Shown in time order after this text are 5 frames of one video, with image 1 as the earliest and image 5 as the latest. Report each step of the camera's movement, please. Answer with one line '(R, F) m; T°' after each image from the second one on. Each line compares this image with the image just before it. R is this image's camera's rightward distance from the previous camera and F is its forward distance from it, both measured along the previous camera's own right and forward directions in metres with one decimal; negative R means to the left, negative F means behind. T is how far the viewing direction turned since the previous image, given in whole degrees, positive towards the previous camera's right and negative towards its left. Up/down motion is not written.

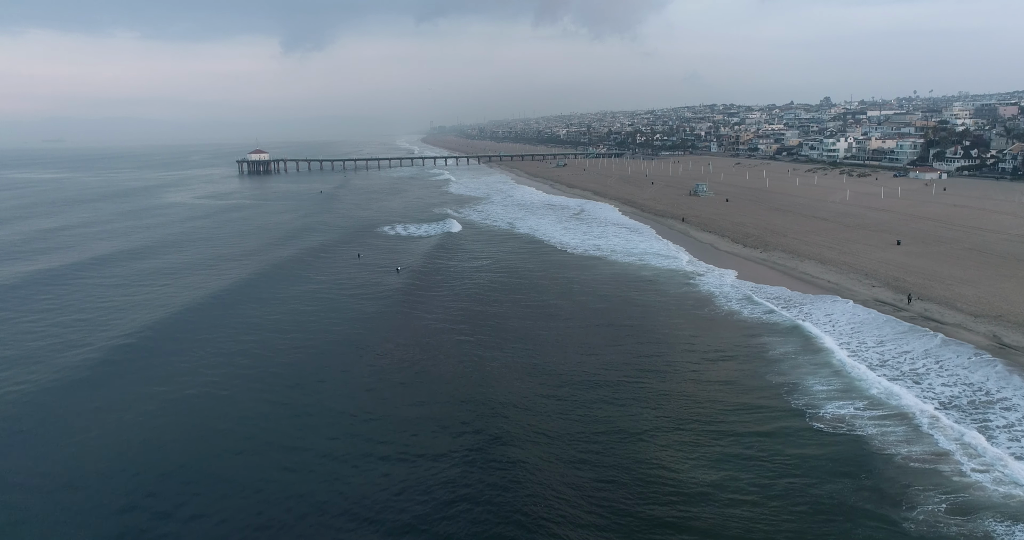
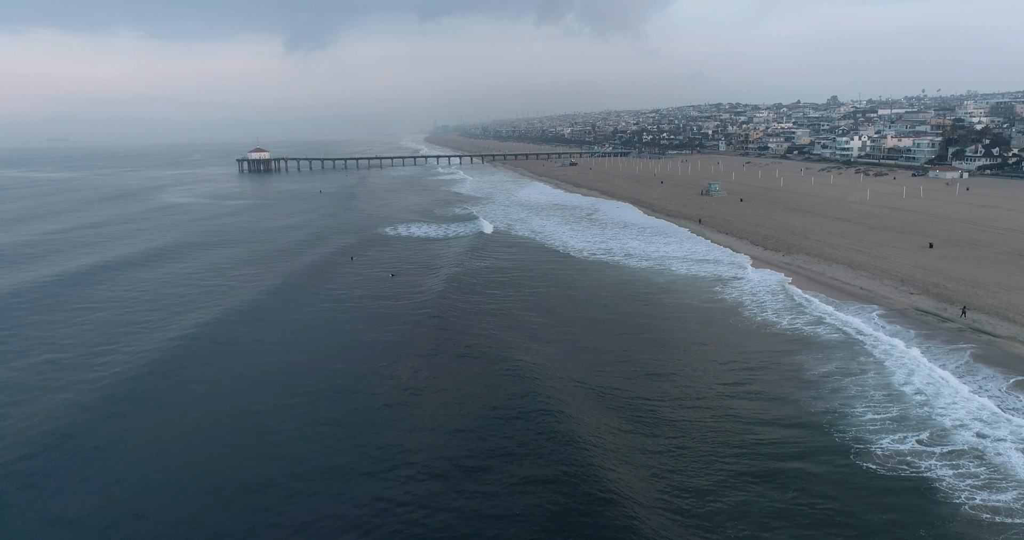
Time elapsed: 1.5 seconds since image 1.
(-0.1, +1.4) m; 0°
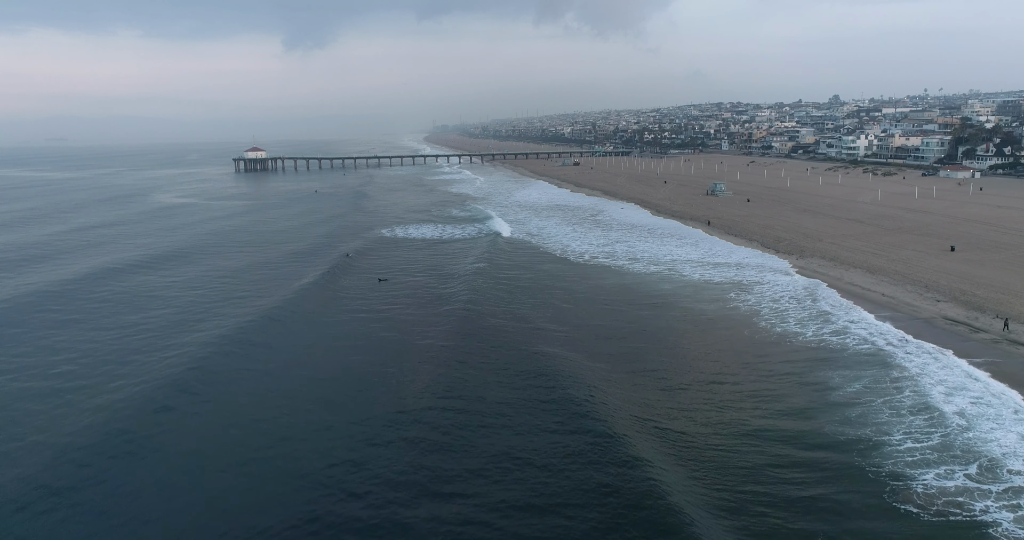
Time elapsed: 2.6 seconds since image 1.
(0.0, +1.1) m; 0°
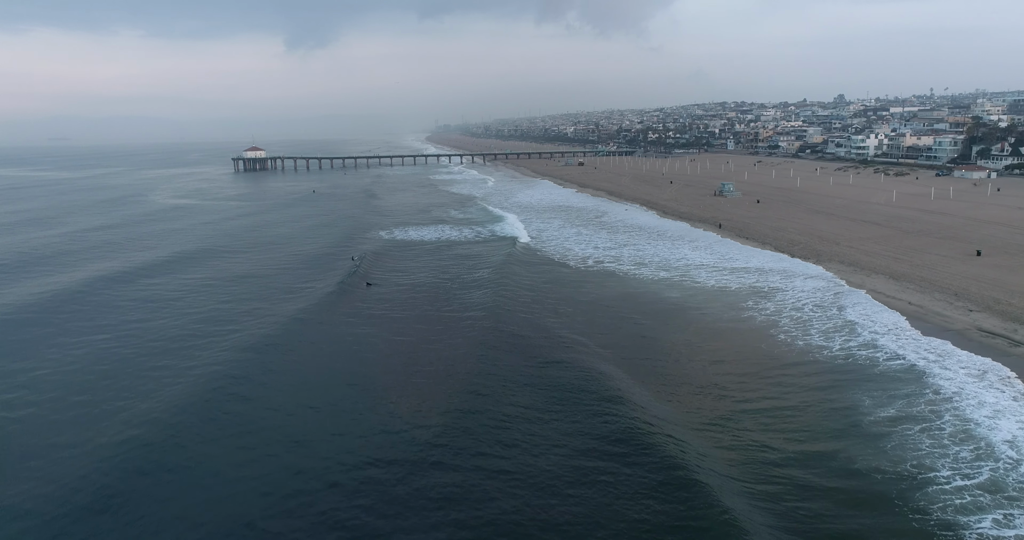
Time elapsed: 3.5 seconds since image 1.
(0.0, +1.1) m; 0°
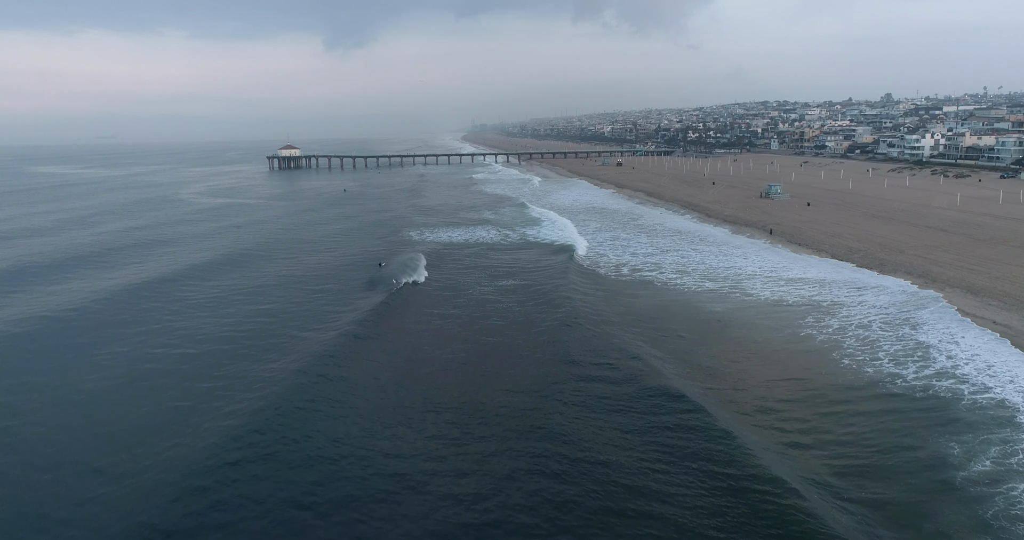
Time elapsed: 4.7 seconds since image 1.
(+0.1, +1.4) m; -3°
